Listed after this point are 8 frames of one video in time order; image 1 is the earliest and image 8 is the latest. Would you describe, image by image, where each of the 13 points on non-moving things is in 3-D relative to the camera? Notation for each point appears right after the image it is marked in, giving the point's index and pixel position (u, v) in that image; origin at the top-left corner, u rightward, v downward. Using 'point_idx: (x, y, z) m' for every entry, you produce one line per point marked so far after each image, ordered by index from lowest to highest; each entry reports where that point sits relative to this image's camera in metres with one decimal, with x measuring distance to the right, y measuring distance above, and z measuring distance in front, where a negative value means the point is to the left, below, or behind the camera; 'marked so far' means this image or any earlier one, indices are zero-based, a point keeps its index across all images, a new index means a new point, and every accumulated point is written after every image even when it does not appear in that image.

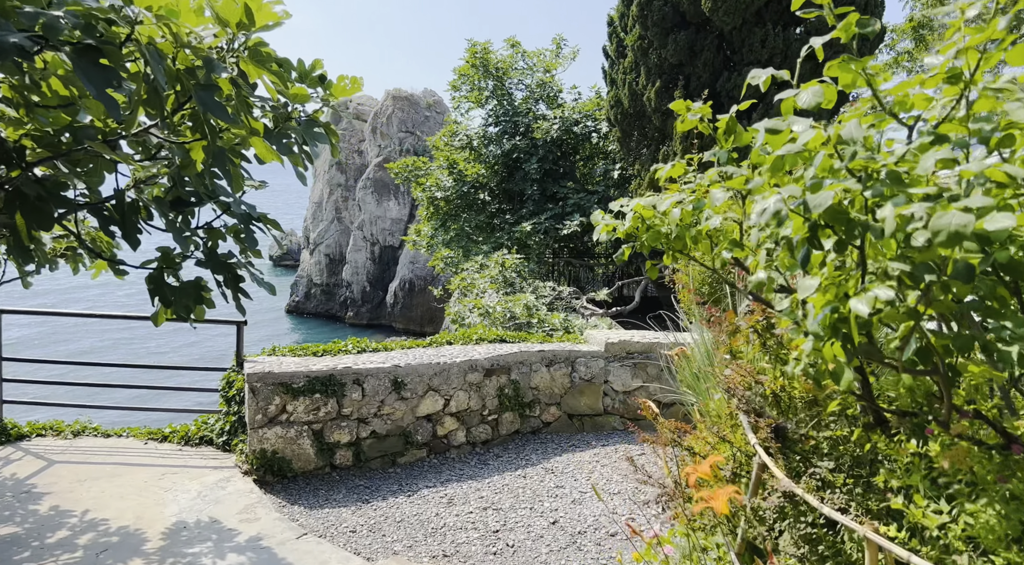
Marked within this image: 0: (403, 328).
0: (-2.8, -1.2, +18.9) m
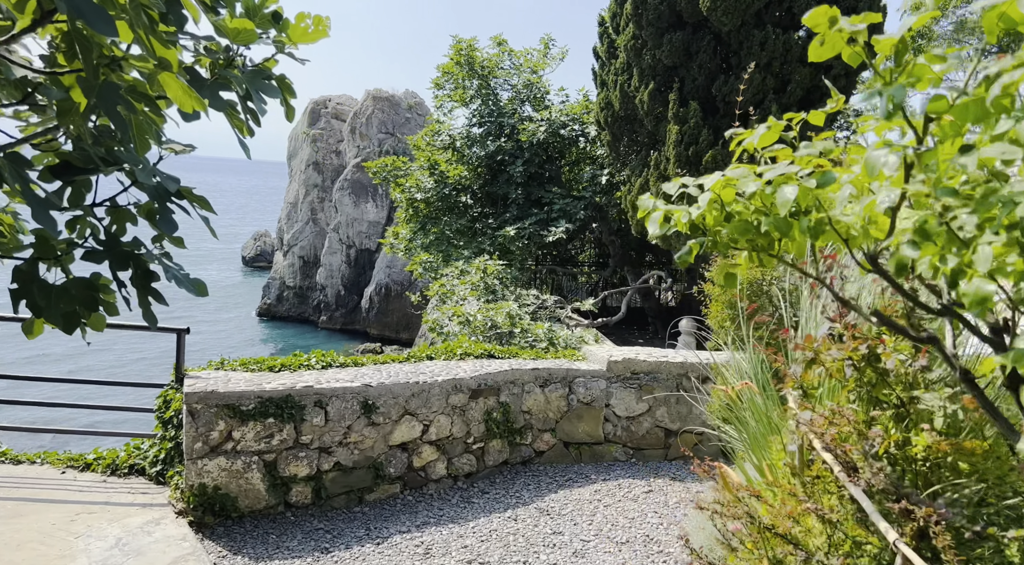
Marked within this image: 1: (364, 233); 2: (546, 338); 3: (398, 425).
0: (-3.3, -1.3, +18.3) m
1: (-3.9, +1.3, +19.7) m
2: (+0.3, -0.6, +7.5) m
3: (-0.4, -0.6, +2.9) m
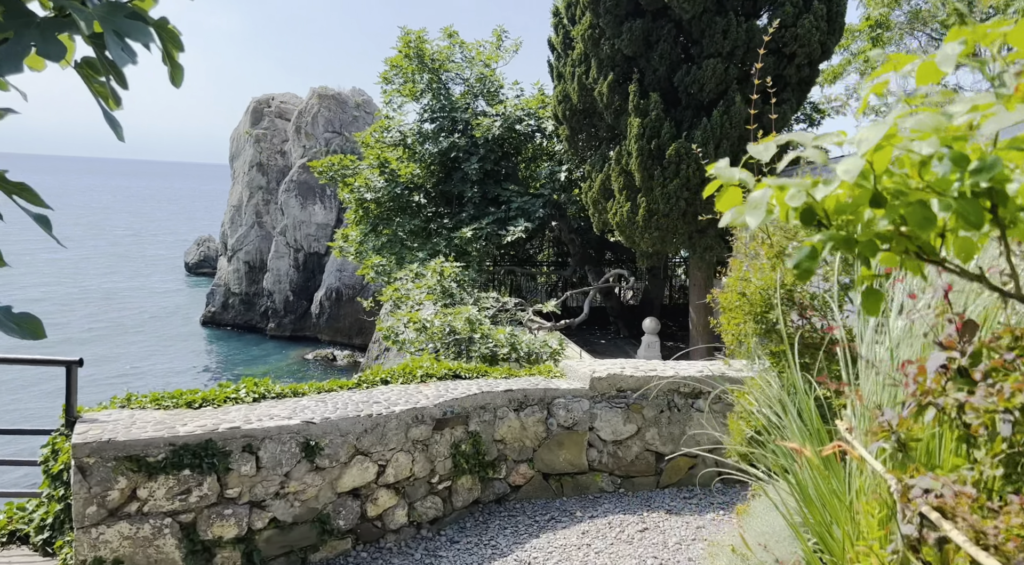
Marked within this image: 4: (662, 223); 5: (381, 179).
0: (-4.3, -1.4, +17.6) m
1: (-5.1, +1.2, +19.0) m
2: (0.0, -0.6, +7.1) m
3: (-0.5, -0.6, +2.4) m
4: (+1.6, +0.7, +8.1) m
5: (-1.8, +1.4, +10.2) m
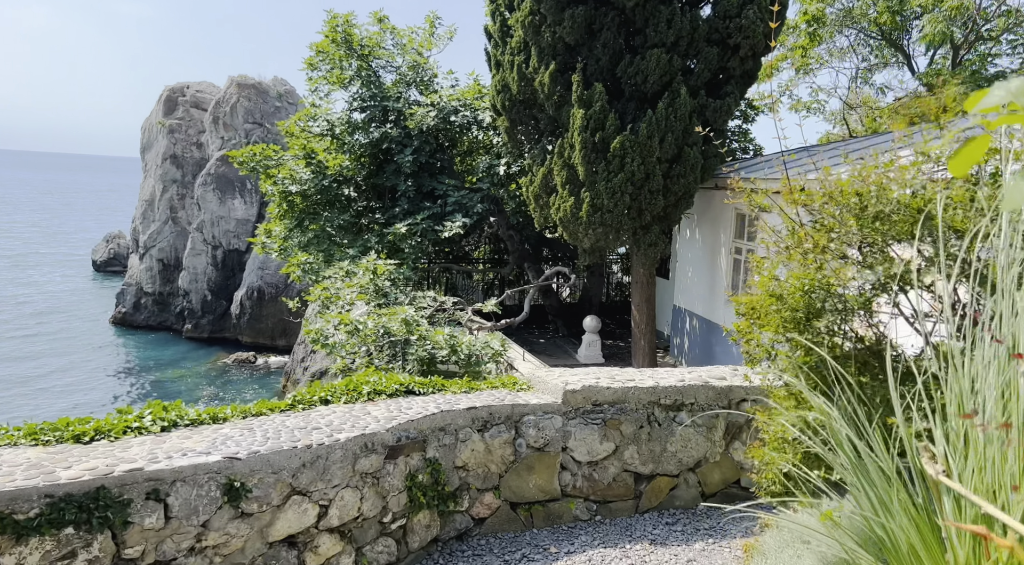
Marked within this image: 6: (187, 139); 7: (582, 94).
0: (-5.9, -1.3, +16.8) m
1: (-6.8, +1.2, +18.0) m
2: (-0.6, -0.6, +6.6) m
3: (-0.6, -0.6, +2.0) m
4: (+1.0, +0.7, +7.9) m
5: (-2.6, +1.4, +9.6) m
6: (-8.6, +3.8, +19.7) m
7: (+0.7, +2.0, +7.8) m
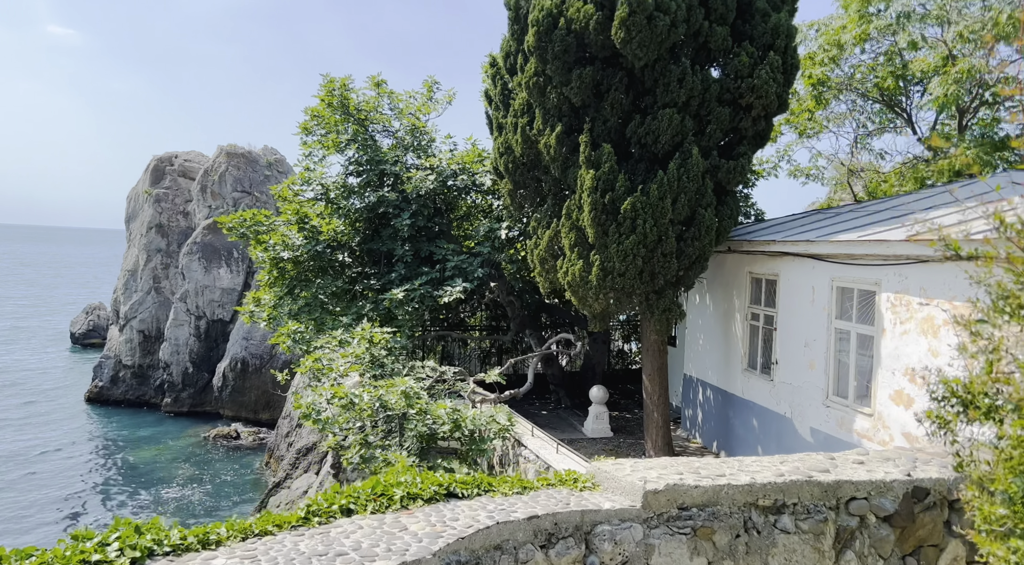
0: (-6.0, -2.9, +16.0) m
1: (-6.9, -0.5, +17.4) m
2: (-0.5, -1.1, +6.1) m
3: (-0.4, -0.8, +1.4) m
4: (+1.0, 0.0, +7.4) m
5: (-2.6, +0.6, +9.2) m
6: (-8.8, +1.9, +19.3) m
7: (+0.8, +1.3, +7.5) m
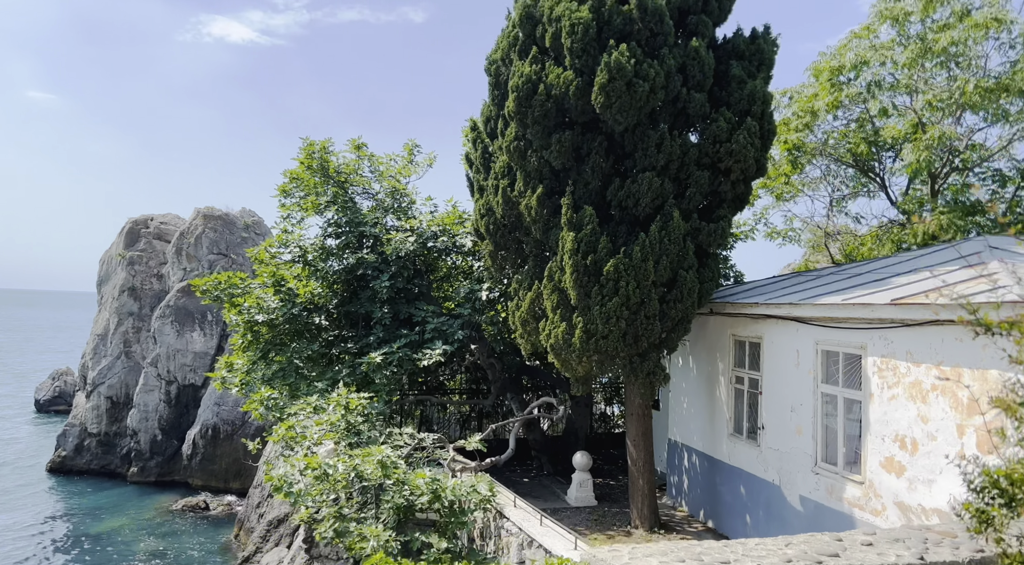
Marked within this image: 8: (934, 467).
0: (-6.4, -4.2, +15.4) m
1: (-7.4, -1.9, +17.0) m
2: (-0.6, -1.7, +5.8) m
3: (-0.4, -0.9, +1.2) m
4: (+0.9, -0.6, +7.3) m
5: (-2.9, -0.2, +9.0) m
6: (-9.3, +0.3, +19.0) m
7: (+0.6, +0.7, +7.5) m
8: (+3.0, -1.3, +5.3) m
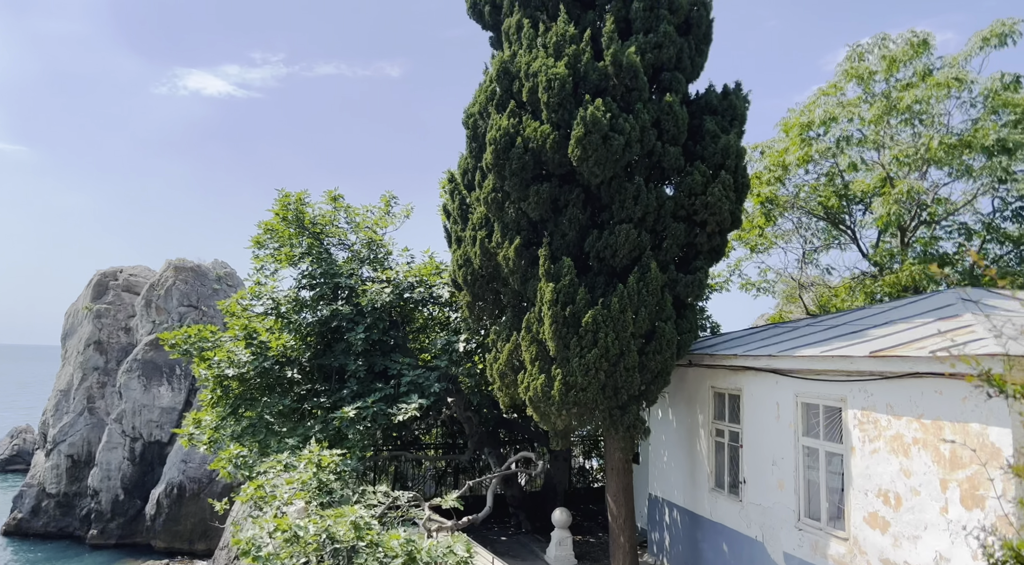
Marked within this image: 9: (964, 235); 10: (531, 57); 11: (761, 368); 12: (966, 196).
0: (-6.9, -5.3, +14.7) m
1: (-7.9, -3.1, +16.5) m
2: (-0.8, -2.1, +5.6) m
3: (-0.4, -1.0, +1.1) m
4: (+0.6, -1.1, +7.2) m
5: (-3.1, -0.8, +8.8) m
6: (-9.9, -1.0, +18.6) m
7: (+0.4, +0.1, +7.5) m
8: (+2.9, -1.7, +5.2) m
9: (+6.2, +0.7, +10.2) m
10: (+0.2, +2.4, +7.9) m
11: (+2.3, -0.8, +6.9) m
12: (+6.3, +1.2, +10.3) m
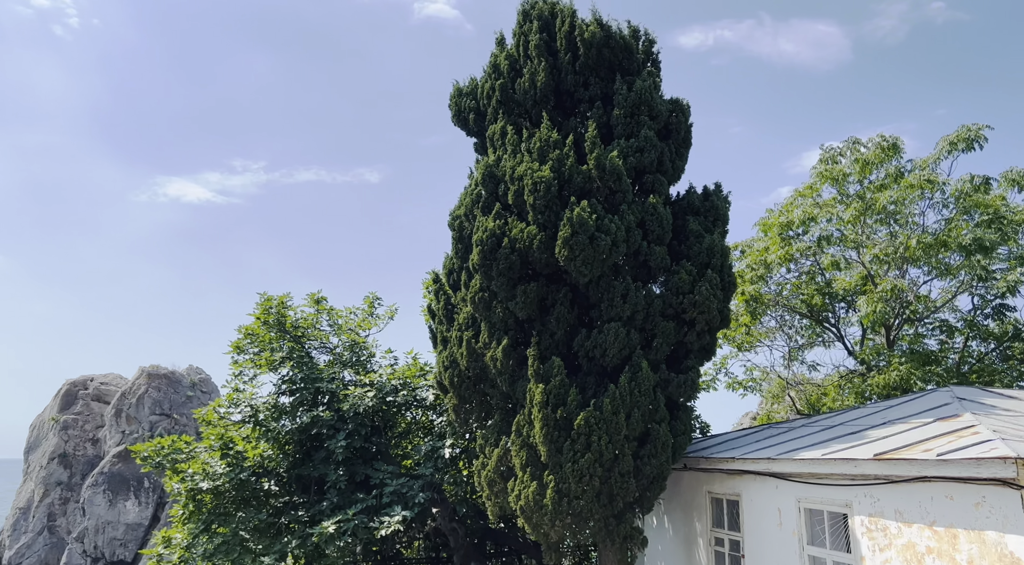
0: (-7.1, -7.3, +13.5) m
1: (-8.2, -5.4, +15.5) m
2: (-0.8, -2.8, +5.1) m
3: (-0.4, -1.1, +0.8) m
4: (+0.6, -2.1, +6.9) m
5: (-3.3, -2.0, +8.3) m
6: (-10.3, -3.6, +17.8) m
7: (+0.3, -0.9, +7.3) m
8: (+2.8, -2.4, +4.9) m
9: (+6.0, -0.7, +10.2) m
10: (0.0, +1.3, +8.0) m
11: (+2.2, -1.7, +6.7) m
12: (+6.1, -0.1, +10.4) m
